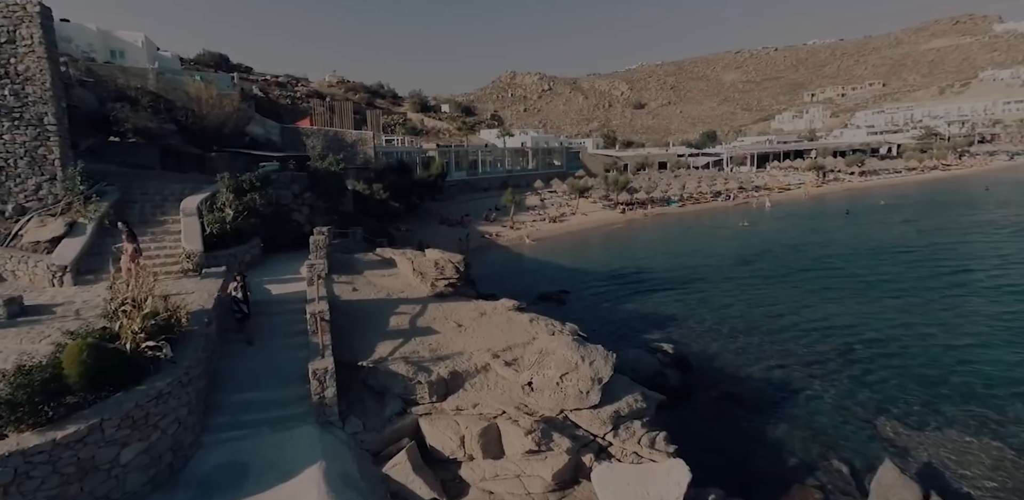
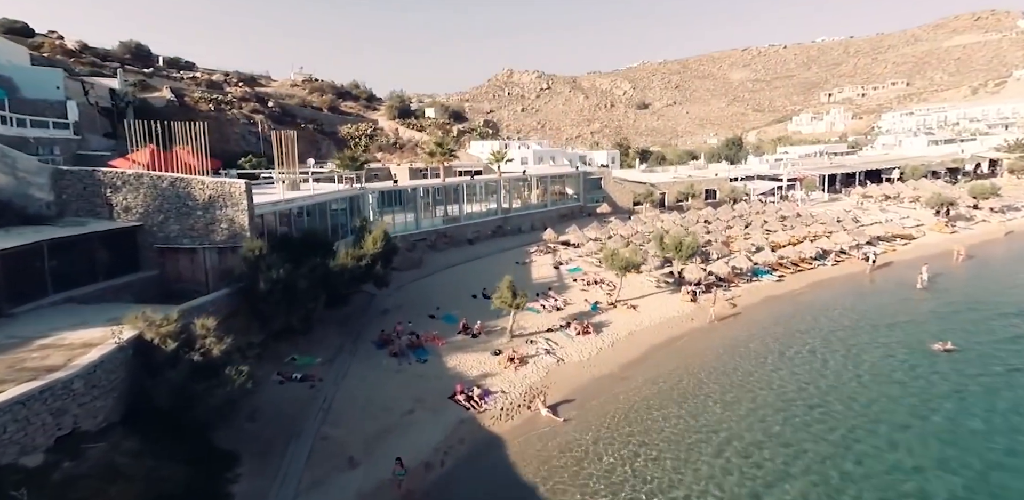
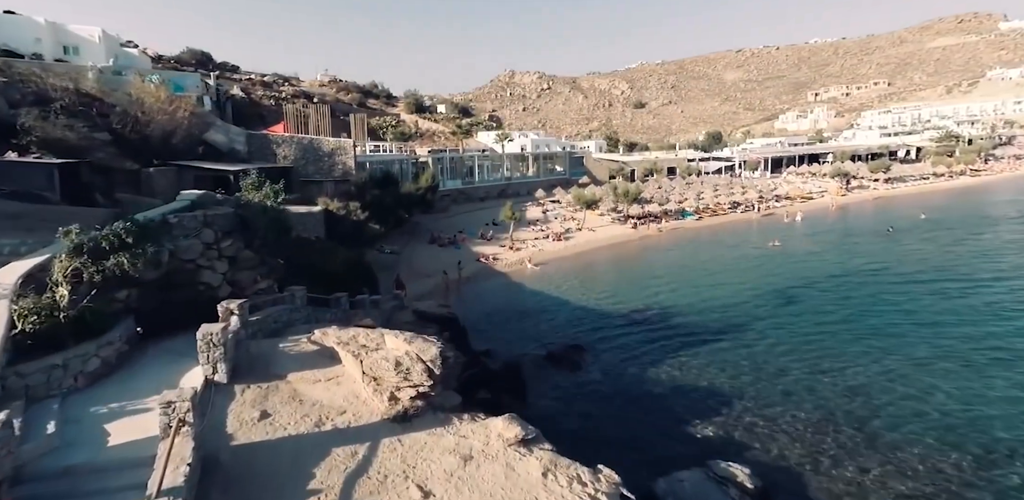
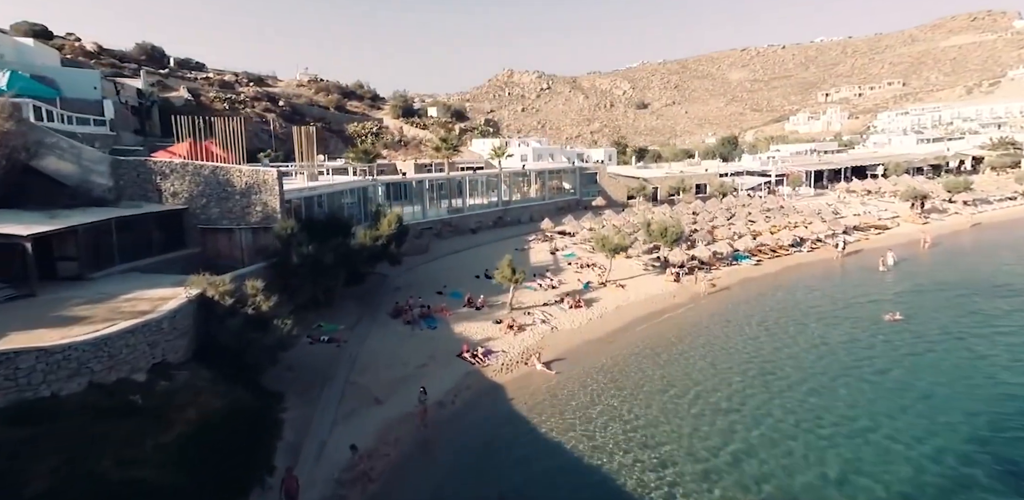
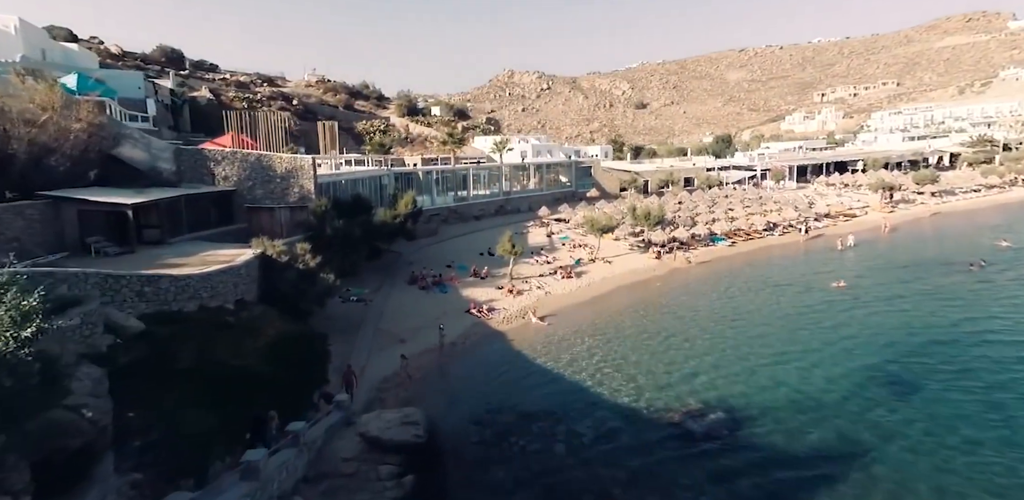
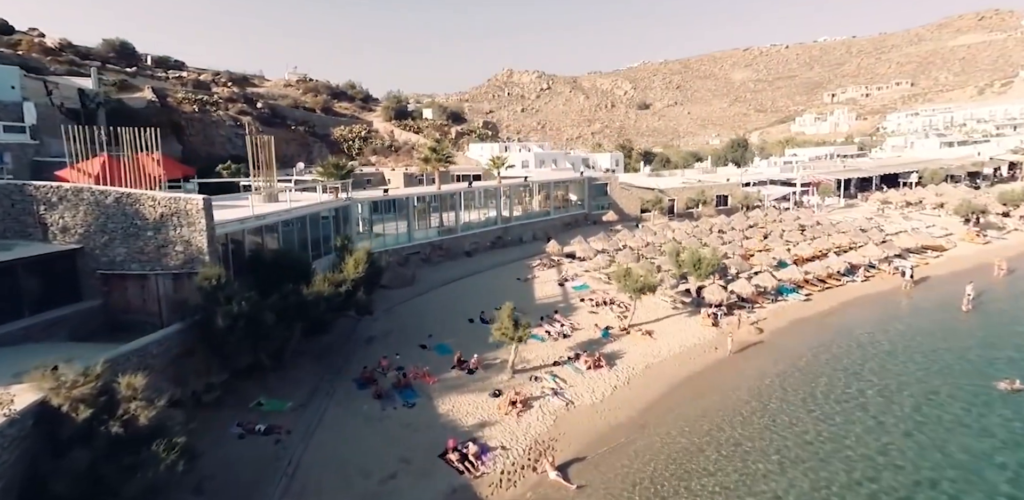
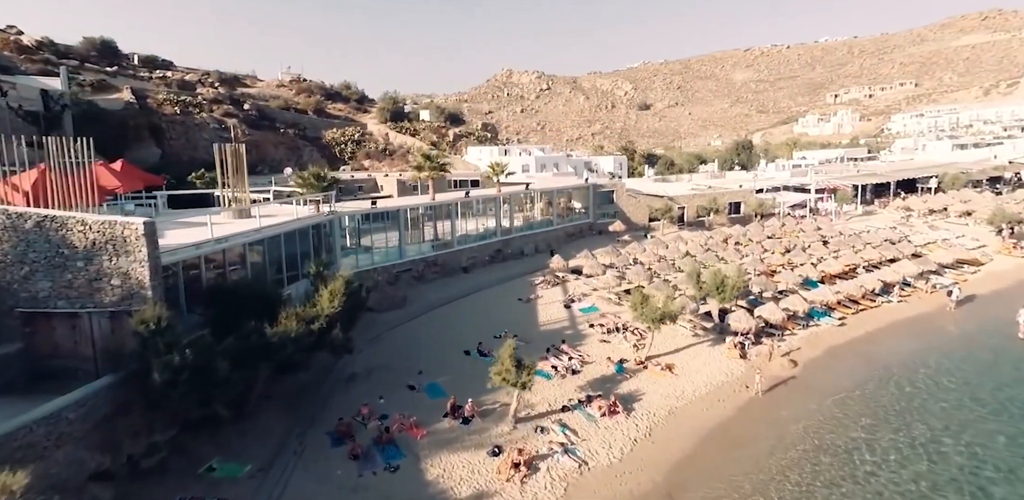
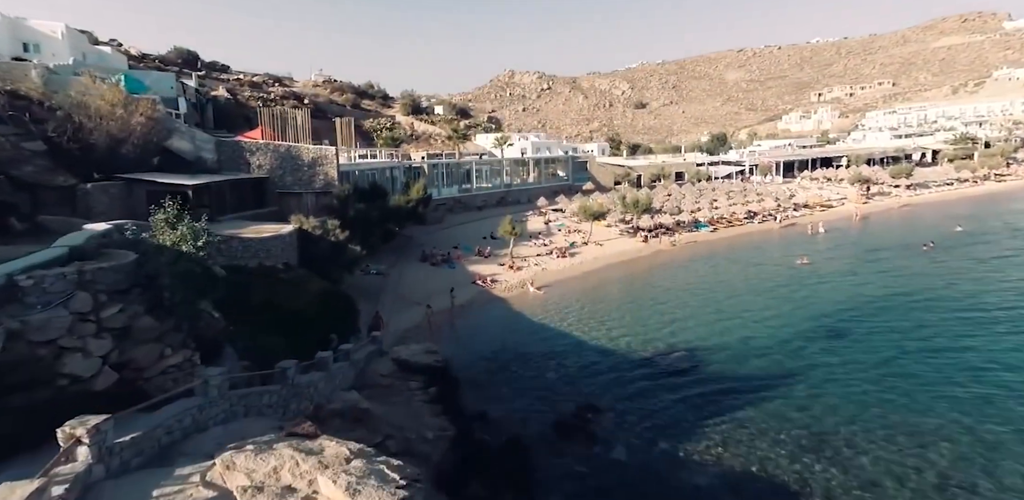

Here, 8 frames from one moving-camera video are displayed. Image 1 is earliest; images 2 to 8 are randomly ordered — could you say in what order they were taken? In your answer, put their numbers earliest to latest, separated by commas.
3, 8, 5, 4, 2, 6, 7
